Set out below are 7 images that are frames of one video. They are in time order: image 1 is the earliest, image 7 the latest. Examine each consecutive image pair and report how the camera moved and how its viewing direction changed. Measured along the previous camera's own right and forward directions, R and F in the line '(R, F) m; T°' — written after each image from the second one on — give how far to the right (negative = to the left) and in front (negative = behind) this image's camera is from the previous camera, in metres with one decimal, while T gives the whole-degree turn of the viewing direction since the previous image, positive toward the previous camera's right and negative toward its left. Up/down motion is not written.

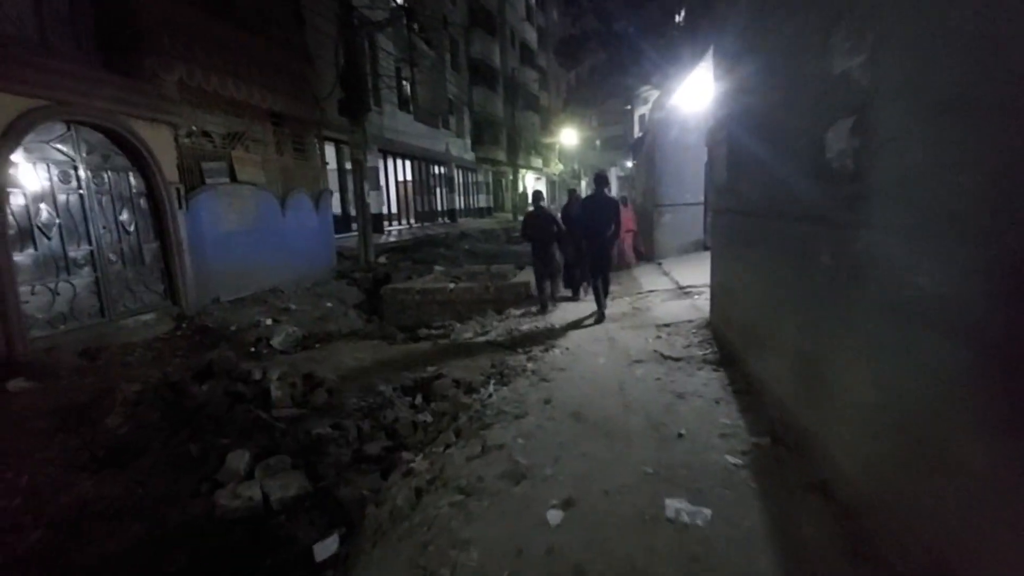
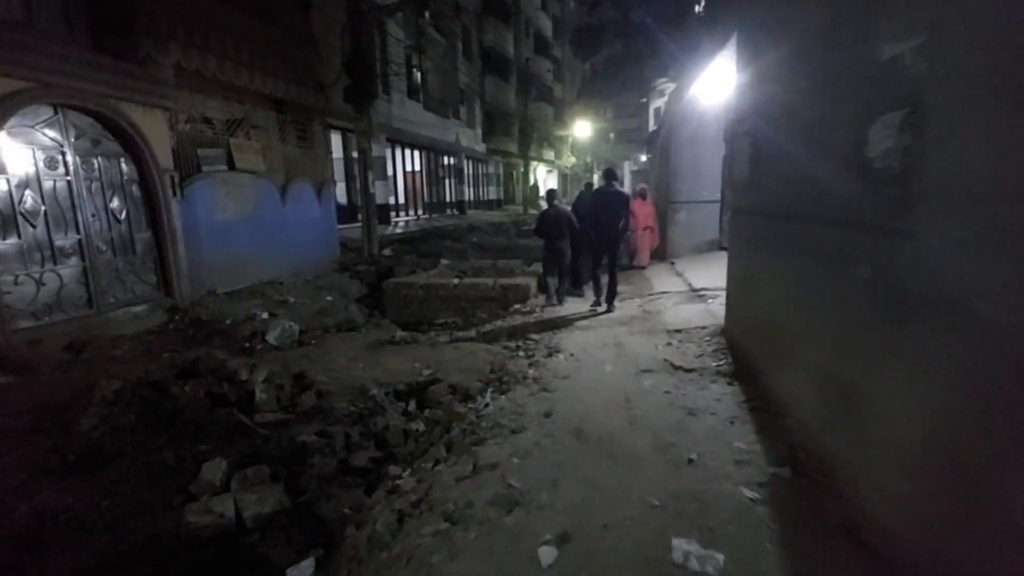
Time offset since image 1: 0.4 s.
(+0.1, +0.3) m; -1°
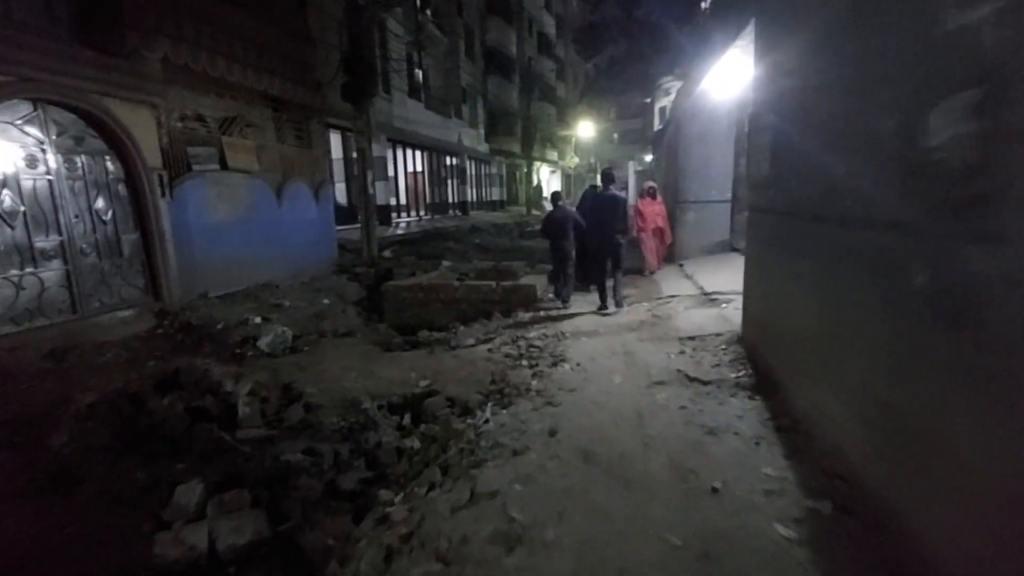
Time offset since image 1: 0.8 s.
(0.0, +0.3) m; 0°
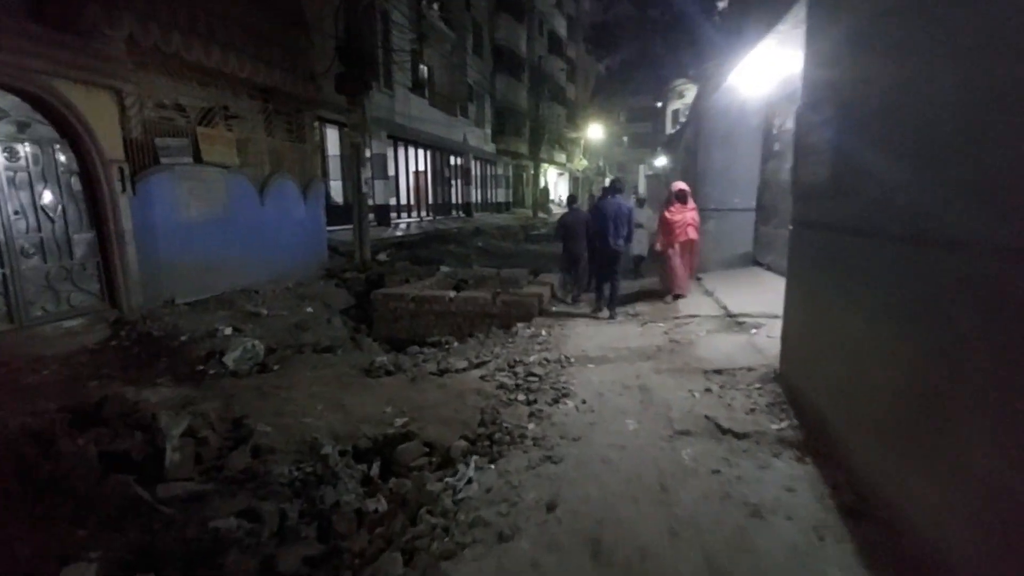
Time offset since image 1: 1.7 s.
(+0.1, +0.8) m; -1°
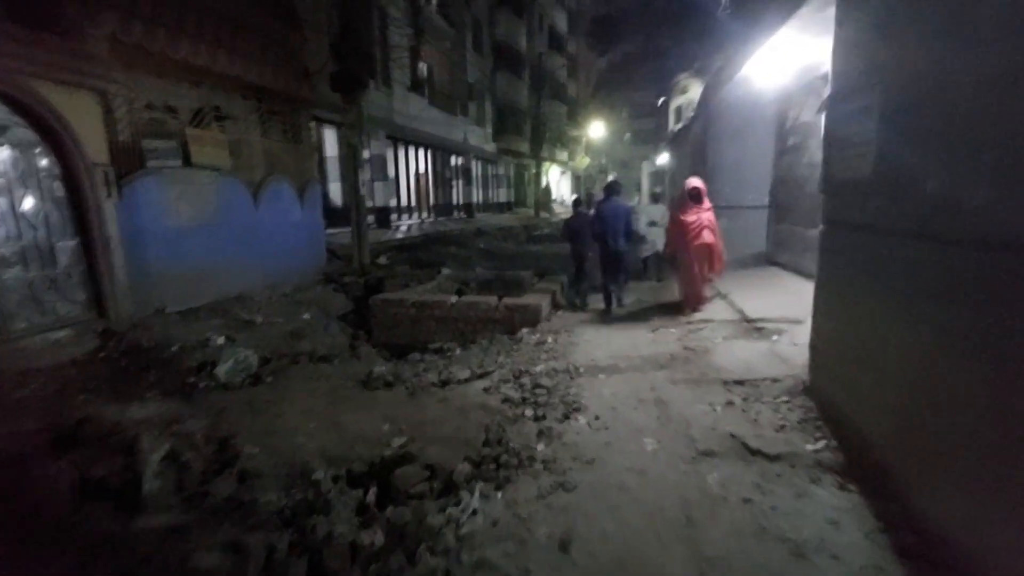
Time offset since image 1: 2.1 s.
(0.0, +0.3) m; 0°
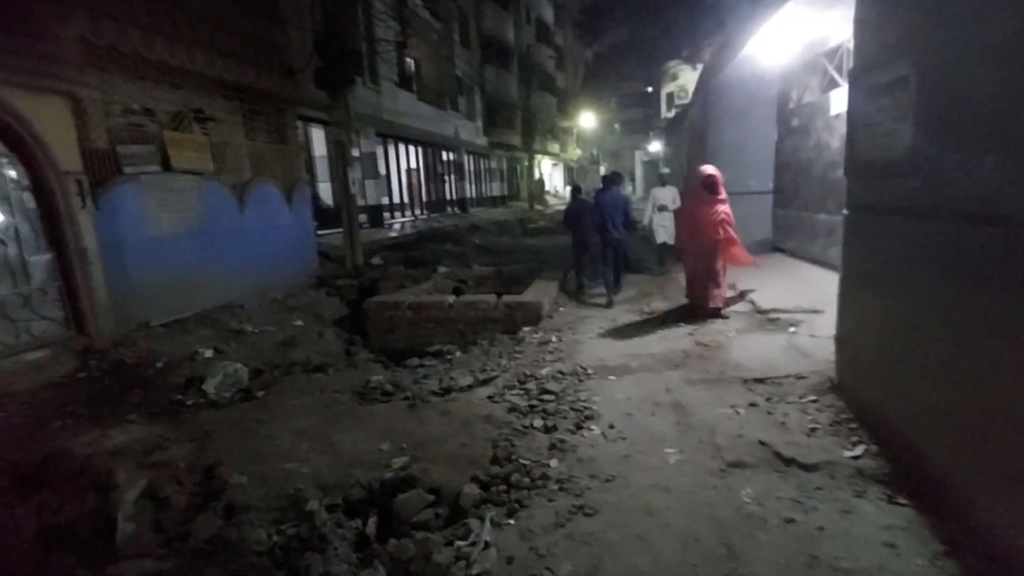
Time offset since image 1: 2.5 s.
(0.0, +0.3) m; 0°
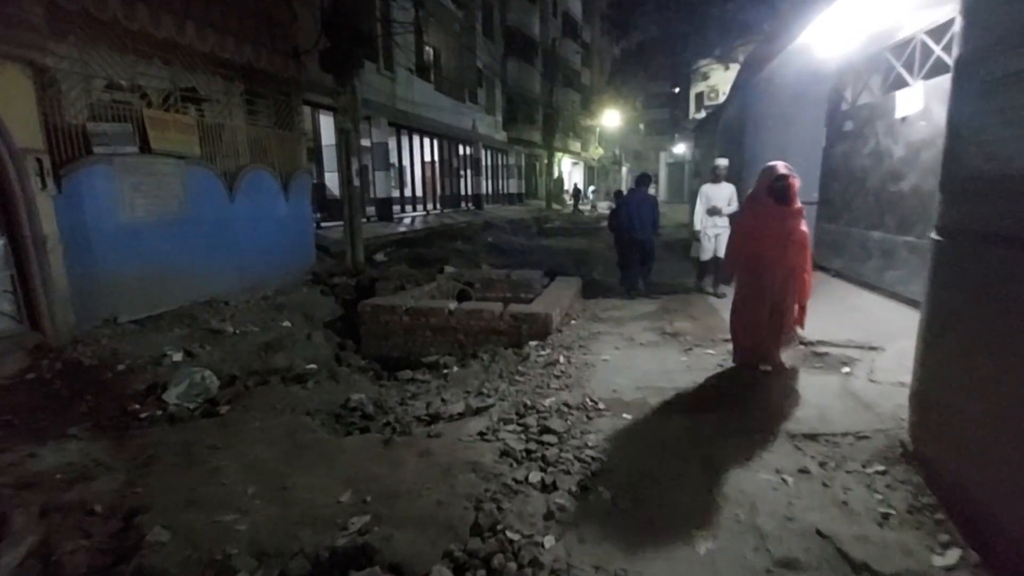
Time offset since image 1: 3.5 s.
(+0.1, +0.7) m; -2°
